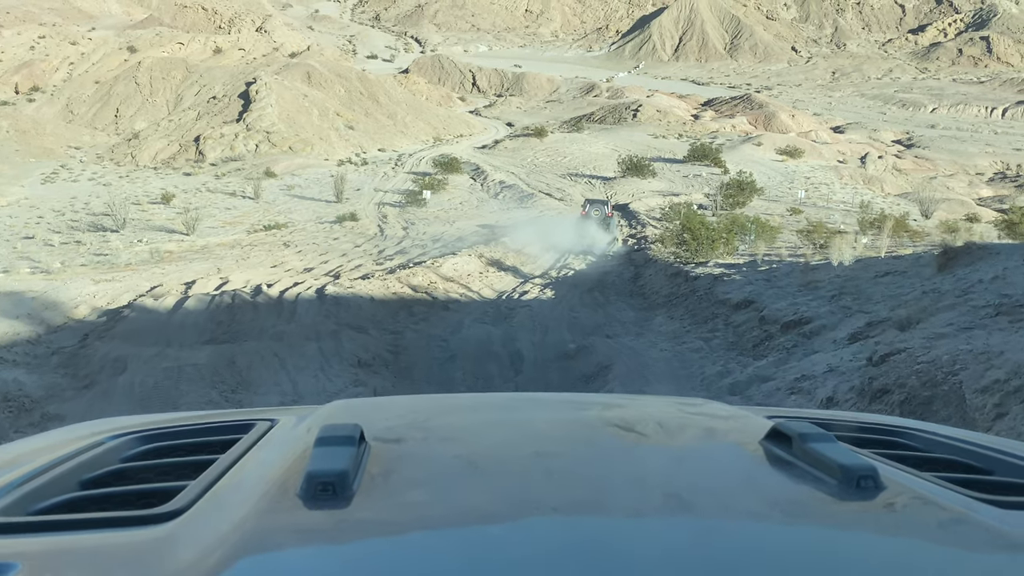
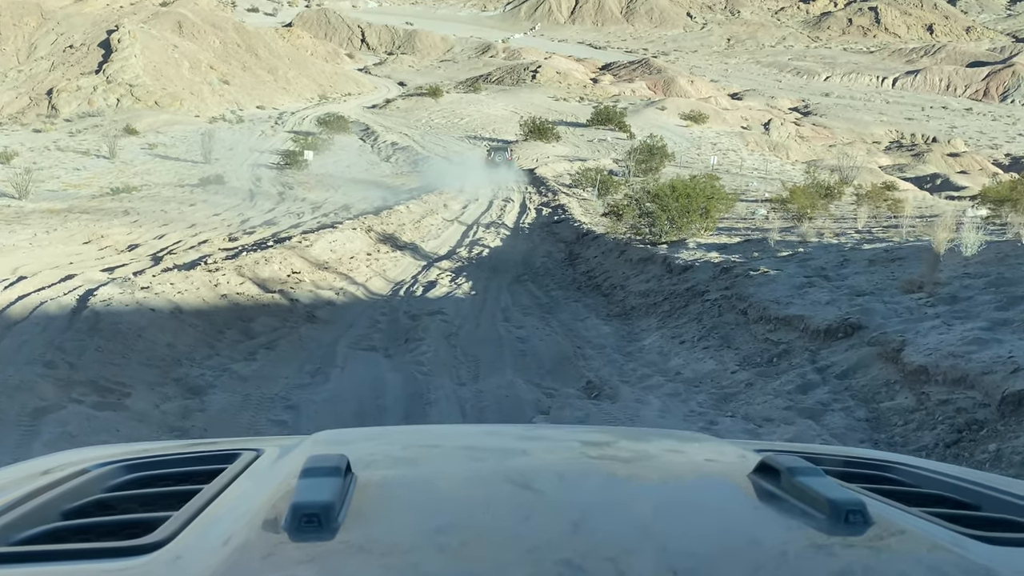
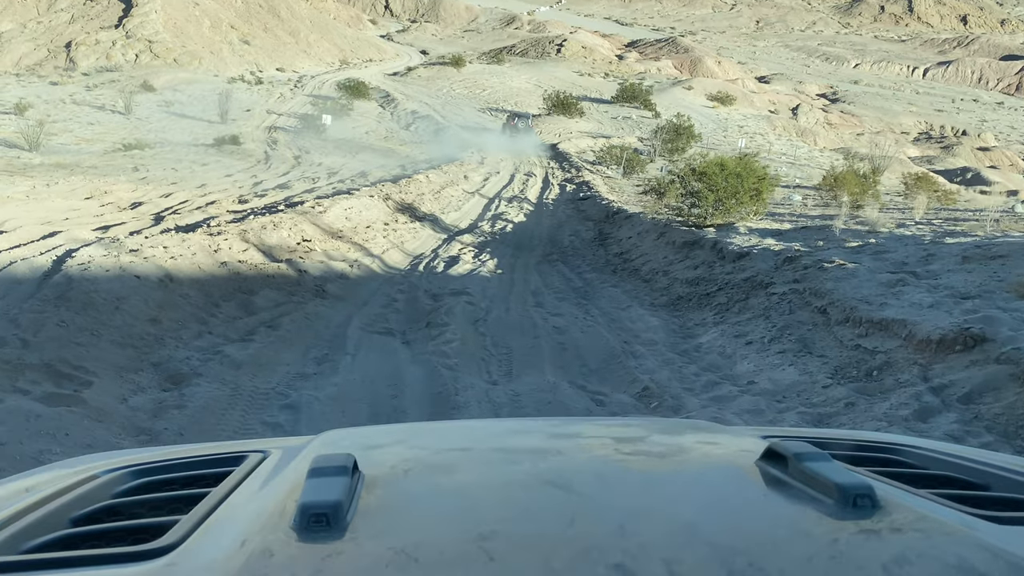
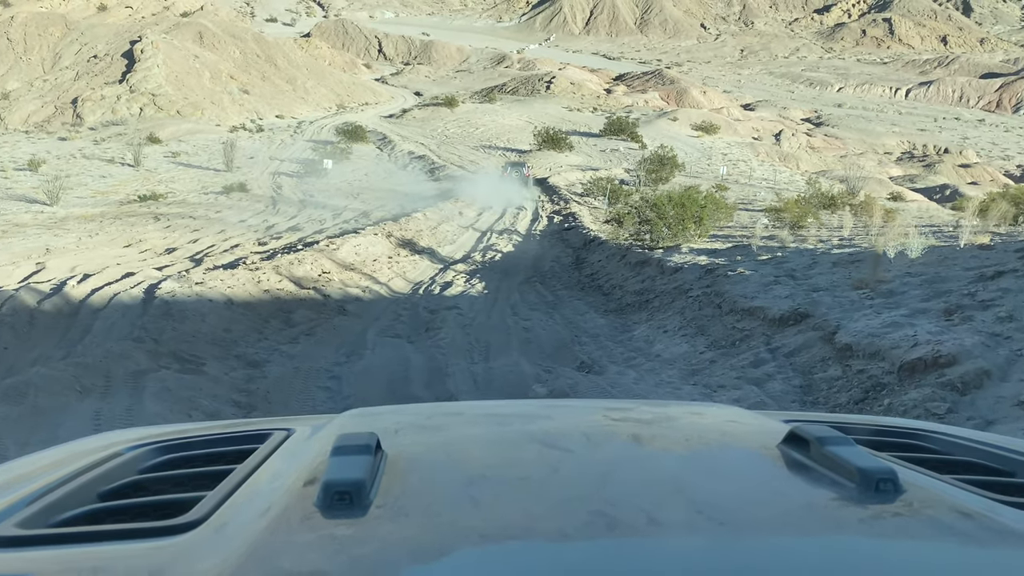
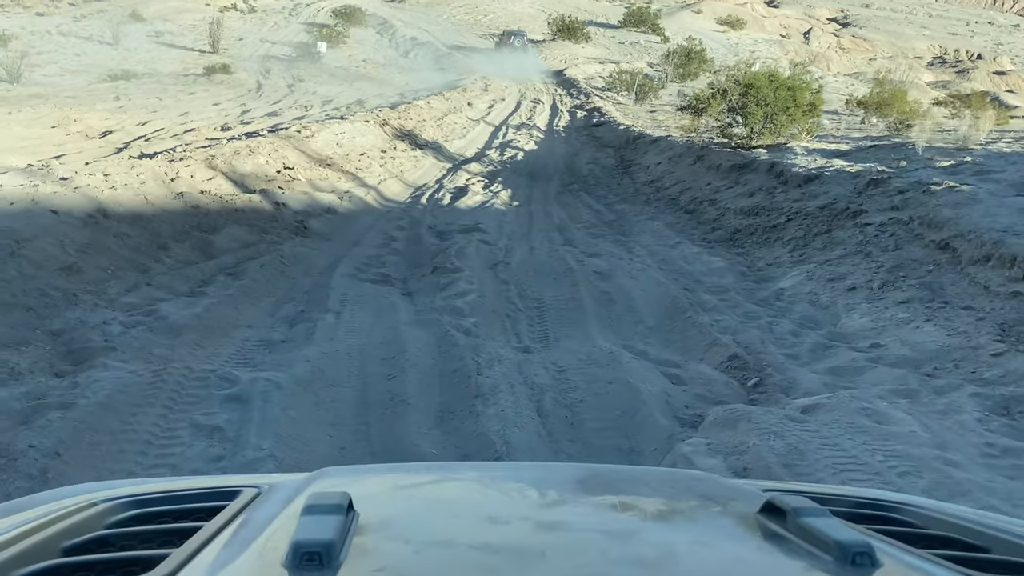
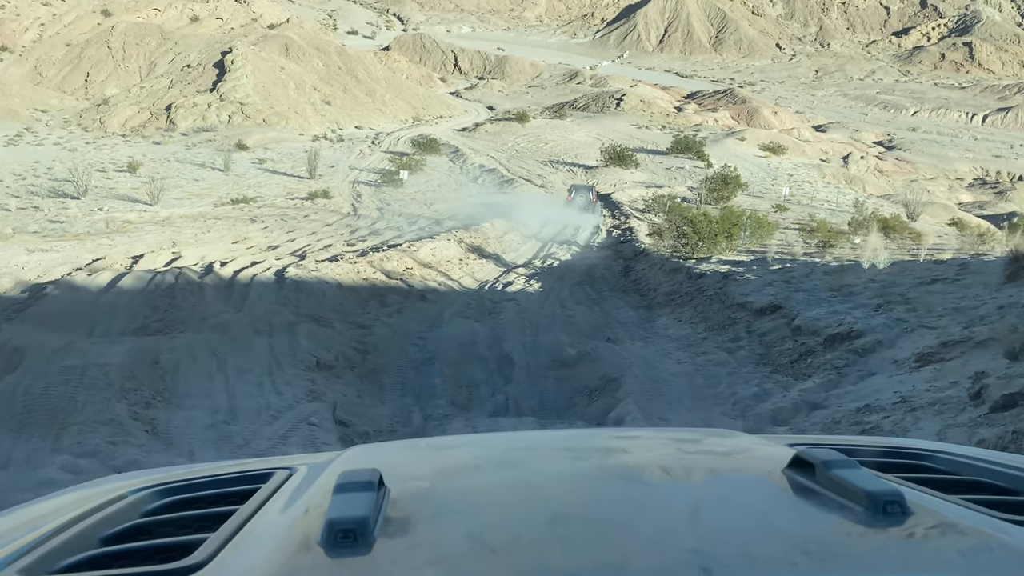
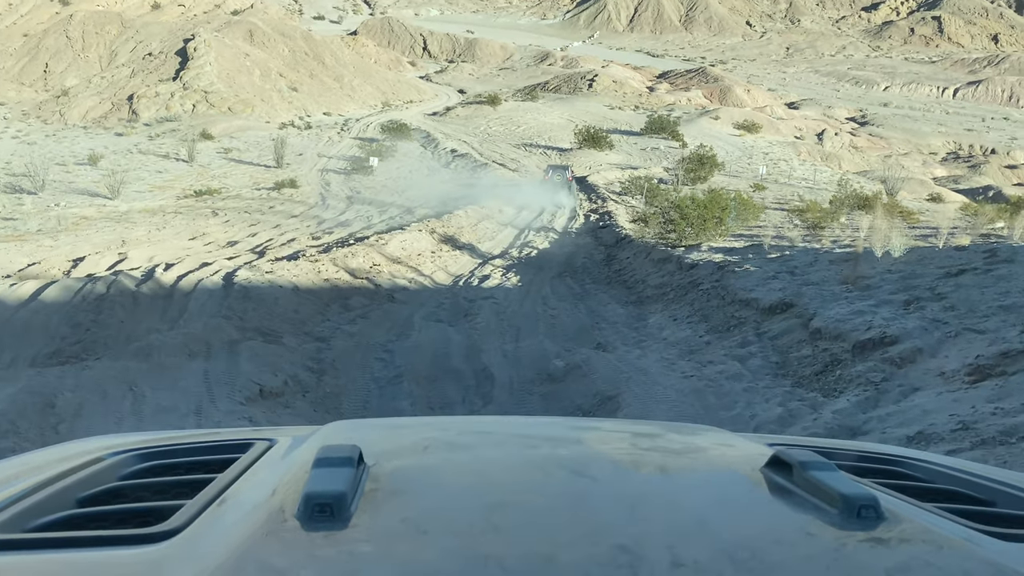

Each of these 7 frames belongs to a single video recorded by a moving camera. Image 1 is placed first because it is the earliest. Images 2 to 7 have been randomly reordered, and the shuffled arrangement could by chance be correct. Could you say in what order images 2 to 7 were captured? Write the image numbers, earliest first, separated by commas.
6, 7, 4, 2, 3, 5
